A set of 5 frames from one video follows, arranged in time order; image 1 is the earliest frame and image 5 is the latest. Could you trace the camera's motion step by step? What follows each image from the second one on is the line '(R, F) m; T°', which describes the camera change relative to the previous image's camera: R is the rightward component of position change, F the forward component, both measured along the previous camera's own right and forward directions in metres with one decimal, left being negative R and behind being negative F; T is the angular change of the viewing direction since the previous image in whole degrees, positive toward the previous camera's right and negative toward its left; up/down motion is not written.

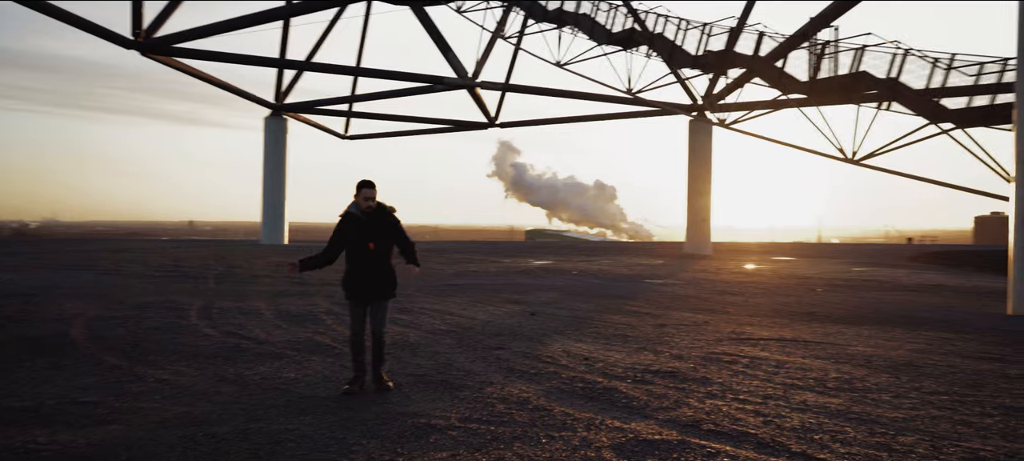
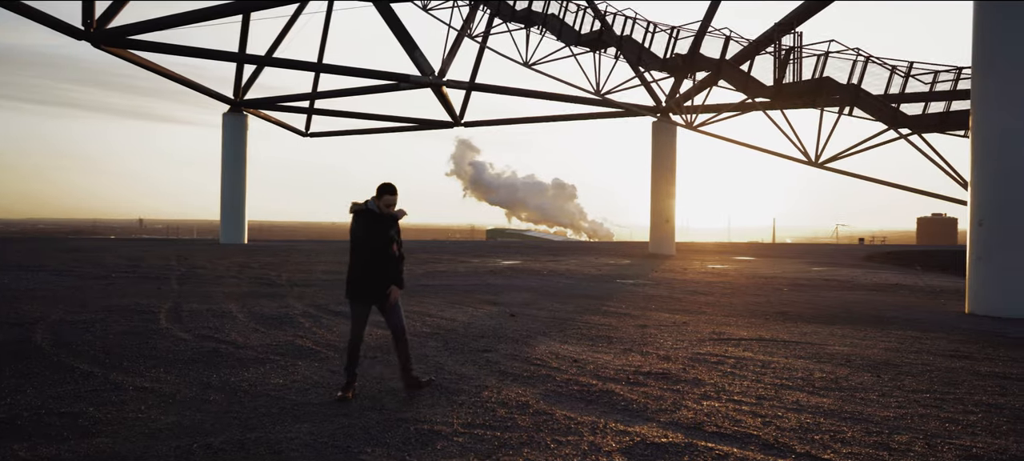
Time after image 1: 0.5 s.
(-0.4, +0.1) m; +3°
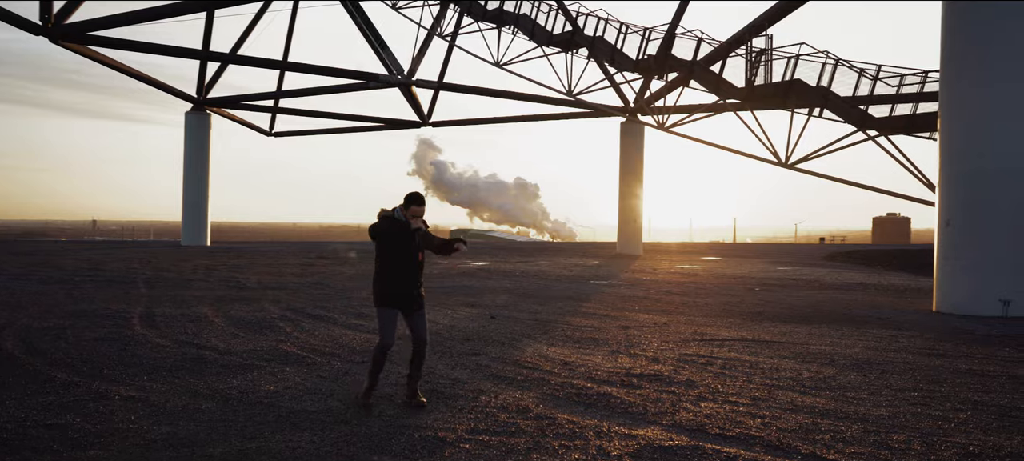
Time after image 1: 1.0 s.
(-0.4, +0.1) m; +3°
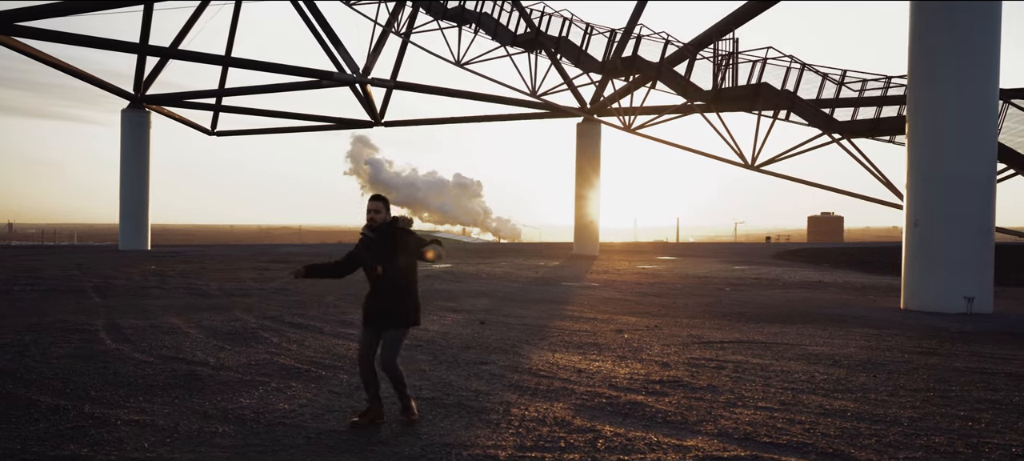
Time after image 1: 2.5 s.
(-1.0, +0.3) m; +5°
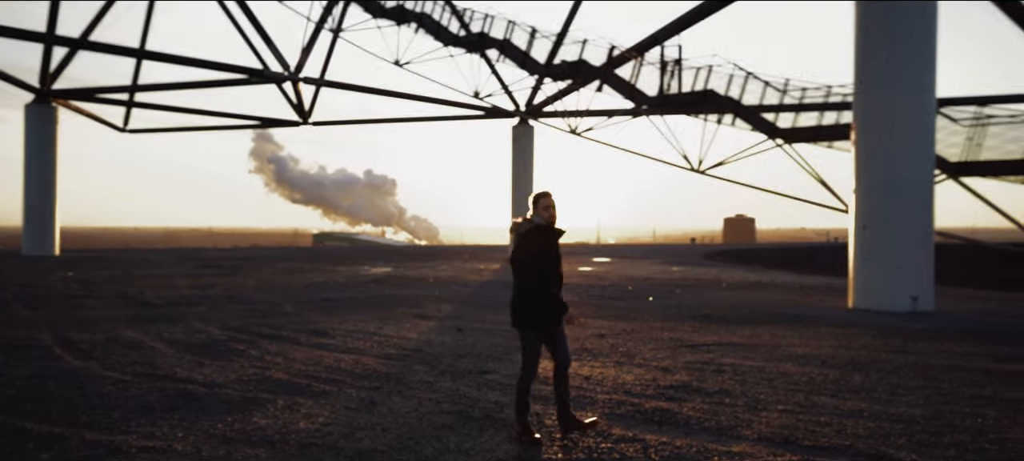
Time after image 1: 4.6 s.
(-1.2, +0.3) m; +7°
